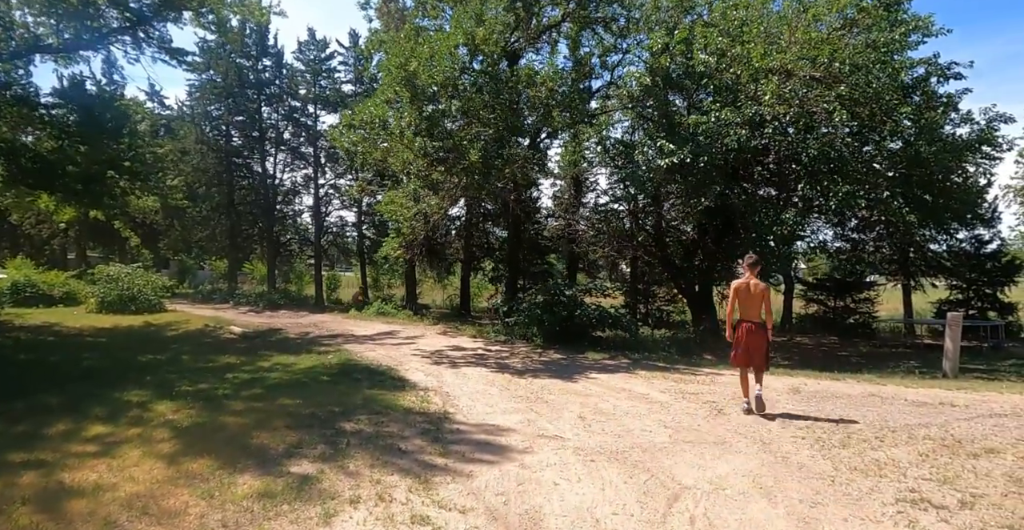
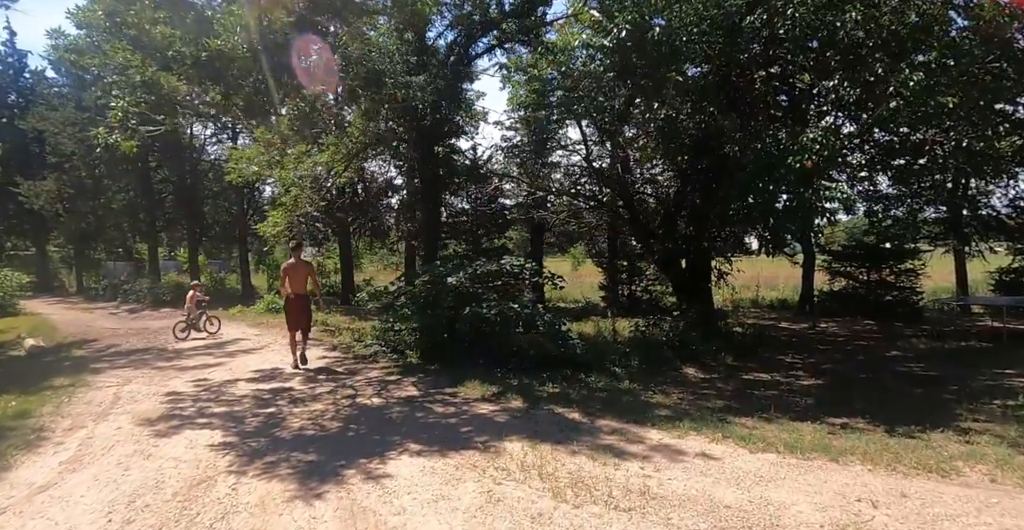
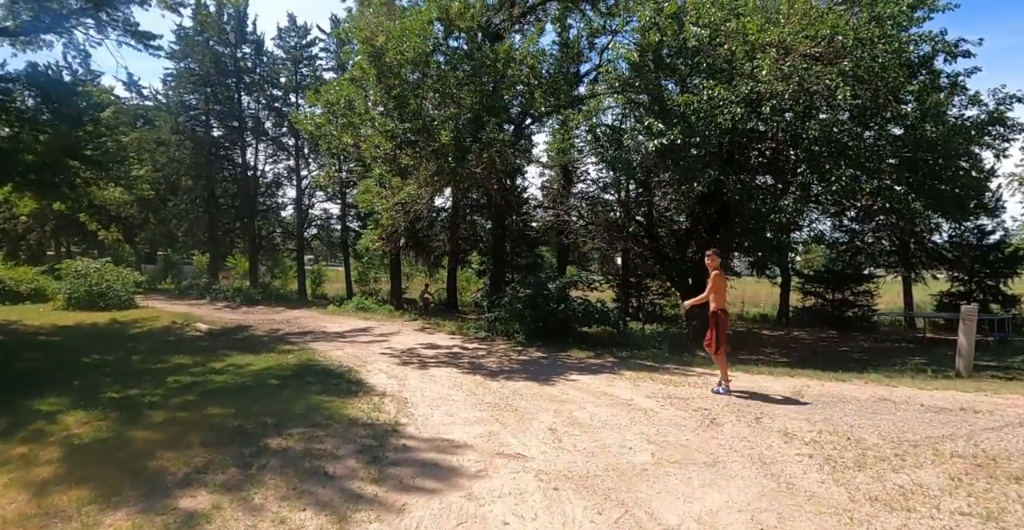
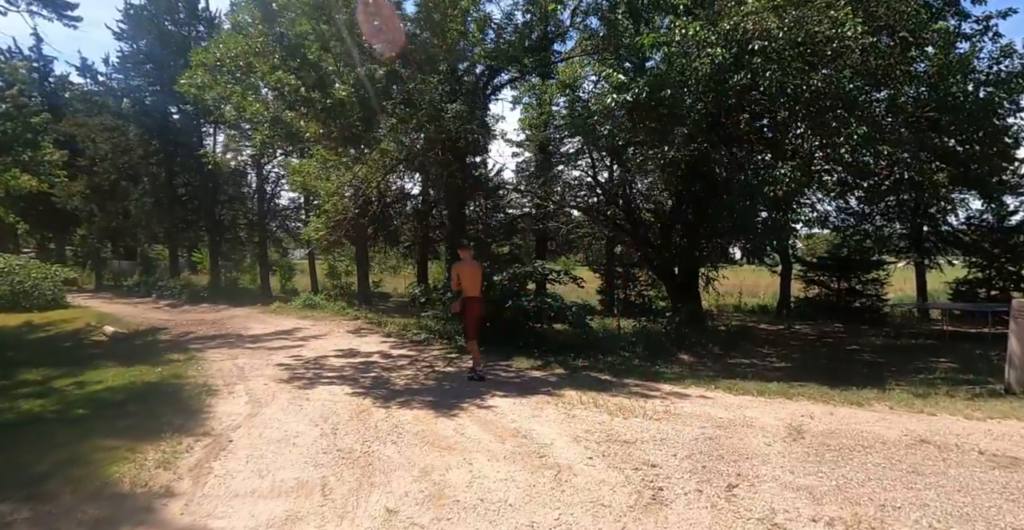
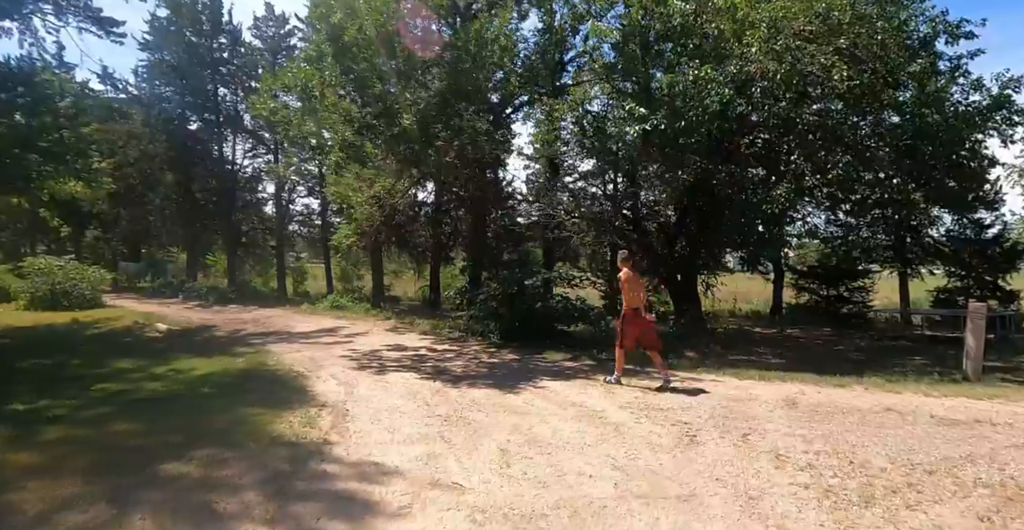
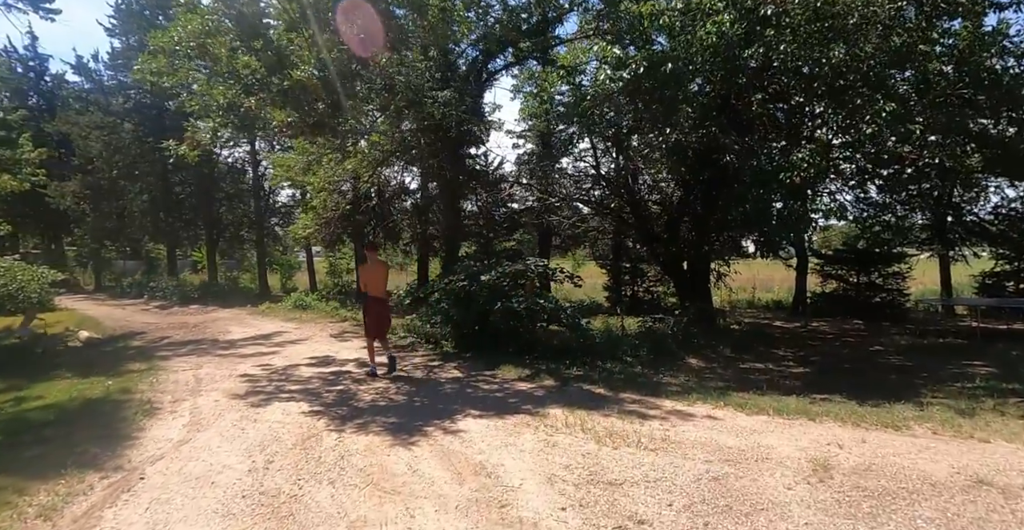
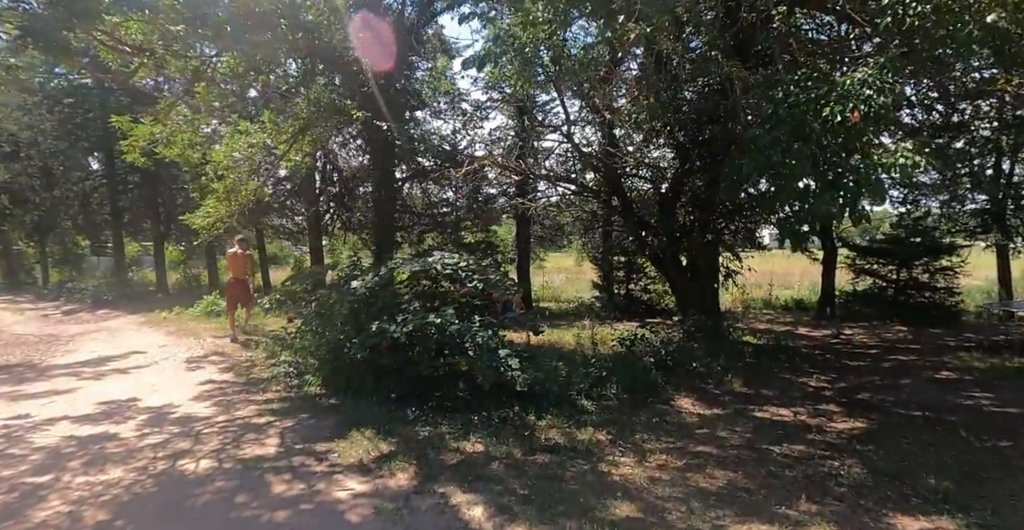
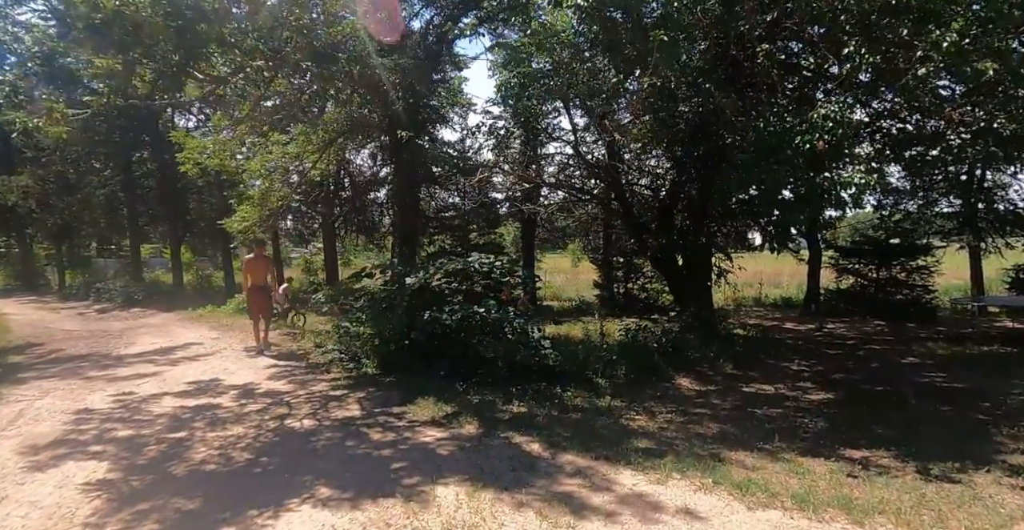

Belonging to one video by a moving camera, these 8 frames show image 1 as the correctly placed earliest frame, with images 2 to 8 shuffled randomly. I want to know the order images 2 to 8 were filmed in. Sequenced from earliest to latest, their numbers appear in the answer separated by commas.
3, 5, 4, 6, 2, 8, 7
